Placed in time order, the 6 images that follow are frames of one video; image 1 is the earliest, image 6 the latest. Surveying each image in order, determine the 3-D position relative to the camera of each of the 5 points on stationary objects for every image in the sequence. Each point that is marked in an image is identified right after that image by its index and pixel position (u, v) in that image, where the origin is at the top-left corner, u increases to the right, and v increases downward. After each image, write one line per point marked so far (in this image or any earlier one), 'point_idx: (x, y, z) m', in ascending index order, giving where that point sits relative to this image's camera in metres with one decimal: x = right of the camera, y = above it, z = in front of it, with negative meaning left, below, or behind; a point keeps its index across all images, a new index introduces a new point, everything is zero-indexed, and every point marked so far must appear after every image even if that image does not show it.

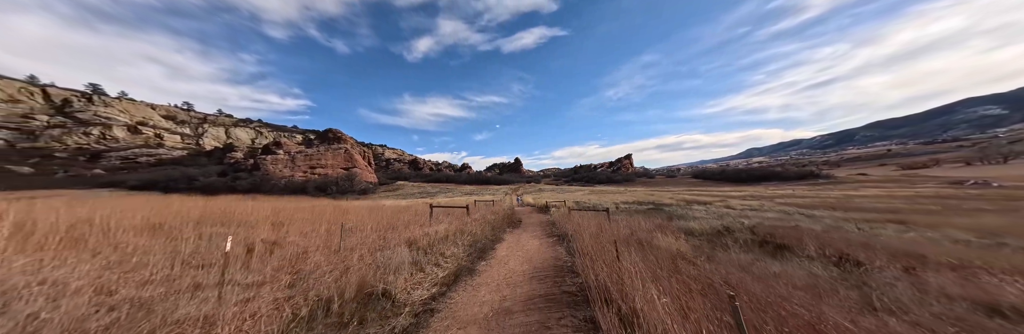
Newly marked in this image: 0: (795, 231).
0: (+15.8, -3.6, +11.9) m
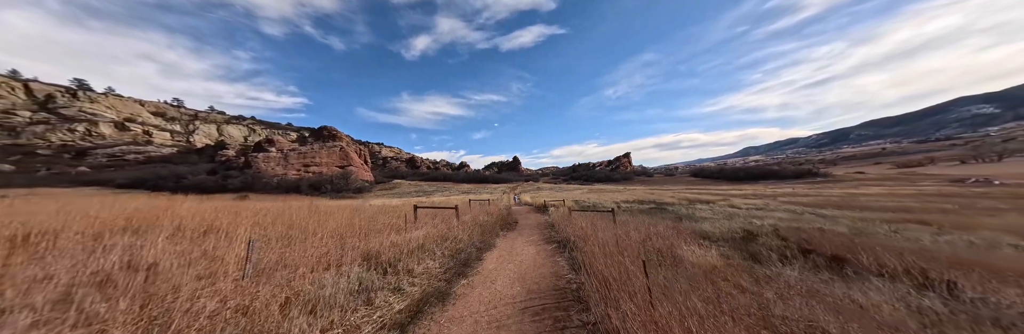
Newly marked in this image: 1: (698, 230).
0: (+15.5, -3.4, +10.6) m
1: (+9.8, -3.4, +11.4) m
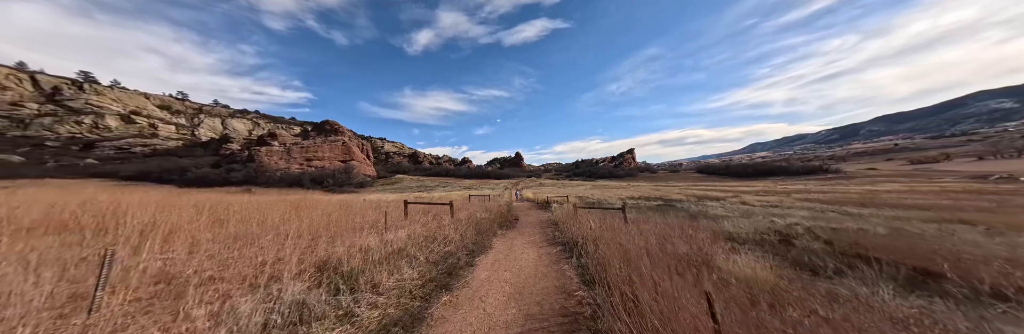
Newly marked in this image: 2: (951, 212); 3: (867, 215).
0: (+15.4, -3.1, +9.2) m
1: (+9.8, -3.0, +10.1) m
2: (+38.9, -4.0, +19.2) m
3: (+30.6, -4.1, +18.7) m
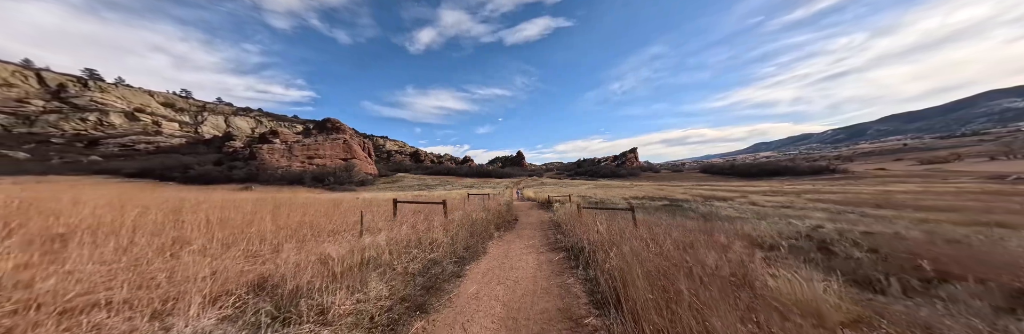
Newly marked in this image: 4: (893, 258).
0: (+15.3, -2.9, +8.1) m
1: (+9.7, -2.9, +9.1) m
2: (+38.9, -3.9, +18.0) m
3: (+30.5, -4.0, +17.5) m
4: (+11.3, -2.6, +6.4) m
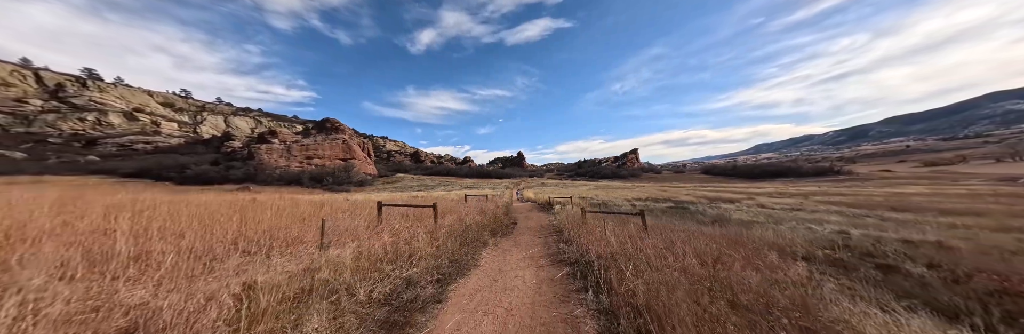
0: (+15.2, -3.0, +7.1) m
1: (+9.5, -2.9, +8.0) m
2: (+38.7, -4.0, +16.8) m
3: (+30.4, -4.1, +16.4) m
4: (+11.2, -2.6, +5.3) m
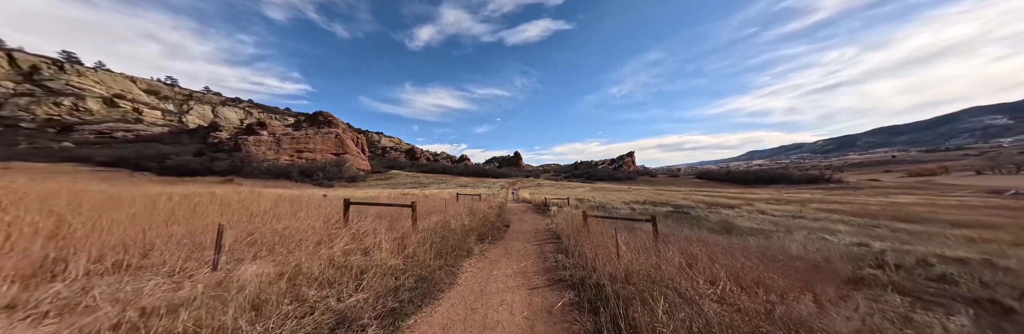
0: (+14.8, -3.2, +5.9) m
1: (+9.2, -2.9, +6.8) m
2: (+38.2, -4.9, +16.2) m
3: (+29.8, -4.7, +15.6) m
4: (+10.9, -2.8, +4.1) m
